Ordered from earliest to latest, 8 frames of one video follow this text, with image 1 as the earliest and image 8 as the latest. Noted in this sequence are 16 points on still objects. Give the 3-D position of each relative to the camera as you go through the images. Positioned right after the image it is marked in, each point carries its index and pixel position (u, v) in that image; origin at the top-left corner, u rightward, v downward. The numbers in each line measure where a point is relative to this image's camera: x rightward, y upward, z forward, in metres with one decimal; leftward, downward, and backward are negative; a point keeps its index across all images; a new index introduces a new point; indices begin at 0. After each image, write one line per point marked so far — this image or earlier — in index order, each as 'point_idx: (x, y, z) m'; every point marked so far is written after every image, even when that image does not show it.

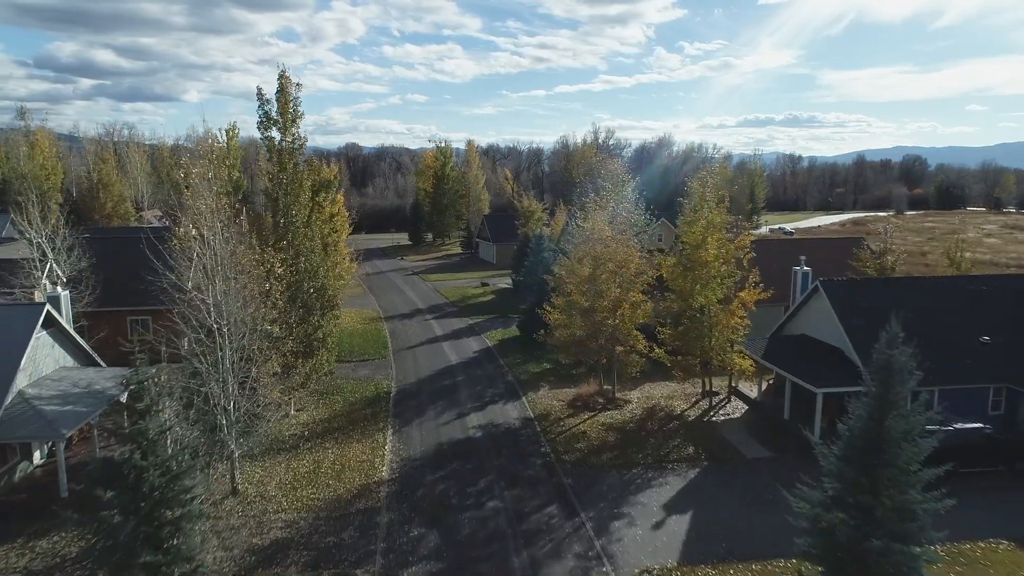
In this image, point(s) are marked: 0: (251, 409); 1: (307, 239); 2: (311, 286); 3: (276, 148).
0: (-5.4, -2.5, +15.4) m
1: (-5.4, +1.2, +19.2) m
2: (-5.2, 0.0, +19.2) m
3: (-6.1, +3.6, +19.2) m
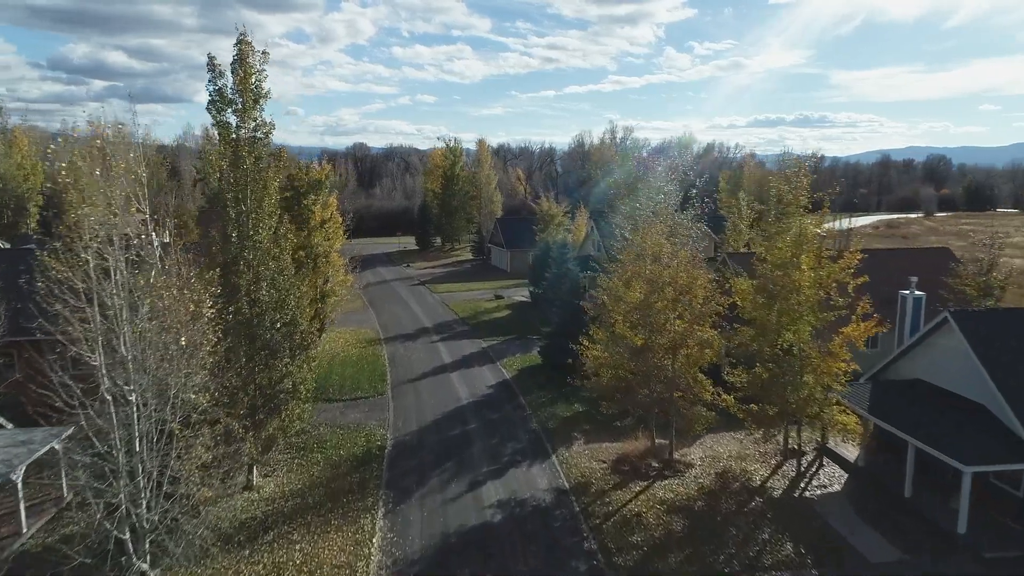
0: (-4.9, -3.2, +10.6) m
1: (-4.8, +0.6, +14.5) m
2: (-4.6, -0.6, +14.5) m
3: (-5.5, +3.0, +14.5) m
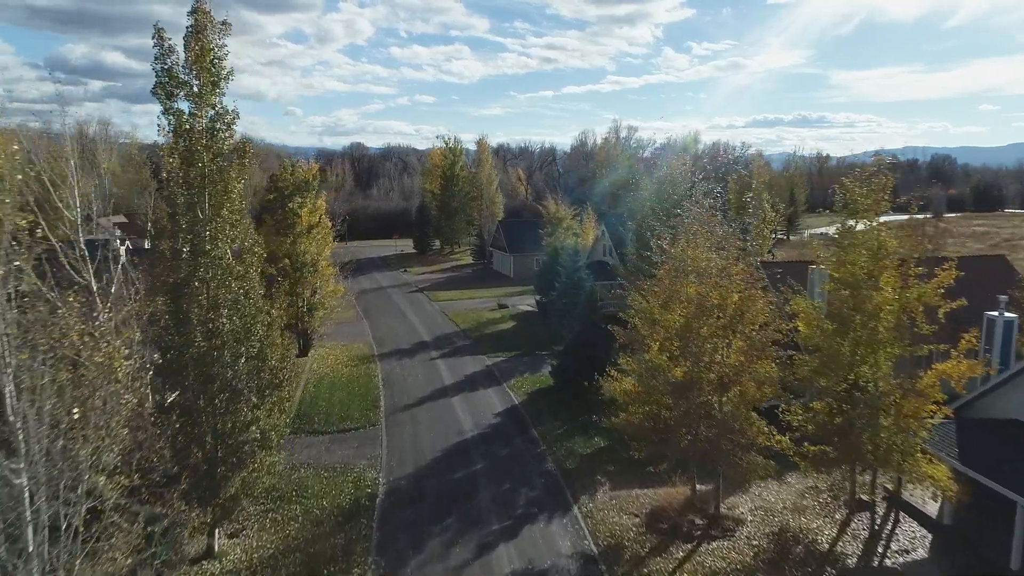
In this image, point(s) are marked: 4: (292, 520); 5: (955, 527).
0: (-4.6, -3.6, +7.9) m
1: (-4.5, +0.1, +11.7) m
2: (-4.3, -1.1, +11.7) m
3: (-5.2, +2.5, +11.7) m
4: (-4.3, -4.5, +14.3) m
5: (+8.2, -4.4, +13.6) m
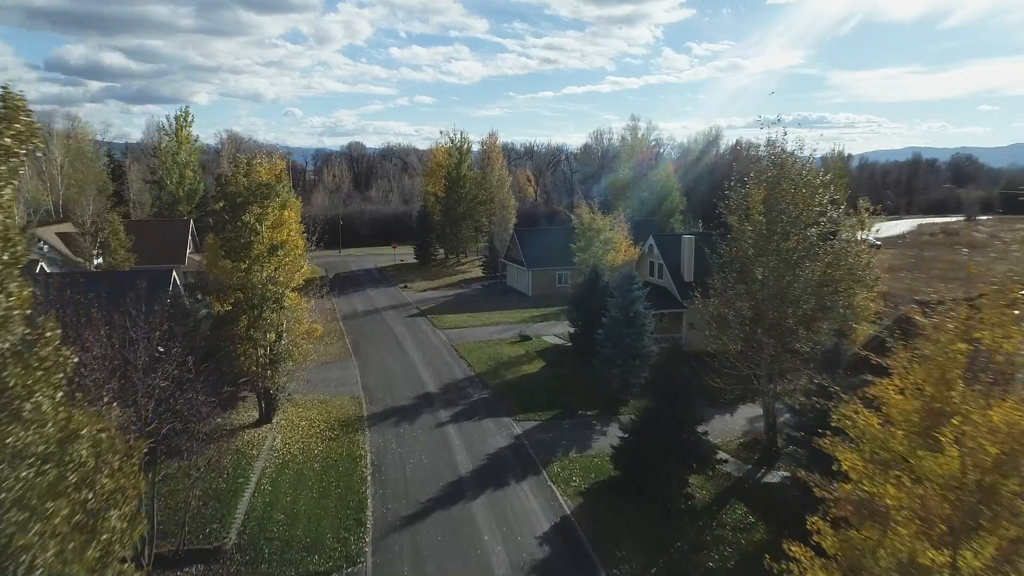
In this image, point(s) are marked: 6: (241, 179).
0: (-3.6, -4.7, +0.8) m
1: (-3.5, -1.0, +4.7) m
2: (-3.3, -2.1, +4.6) m
3: (-4.2, +1.4, +4.7) m
4: (-3.3, -5.5, +7.2) m
5: (+9.2, -5.5, +6.5) m
6: (-6.7, +2.7, +18.2) m
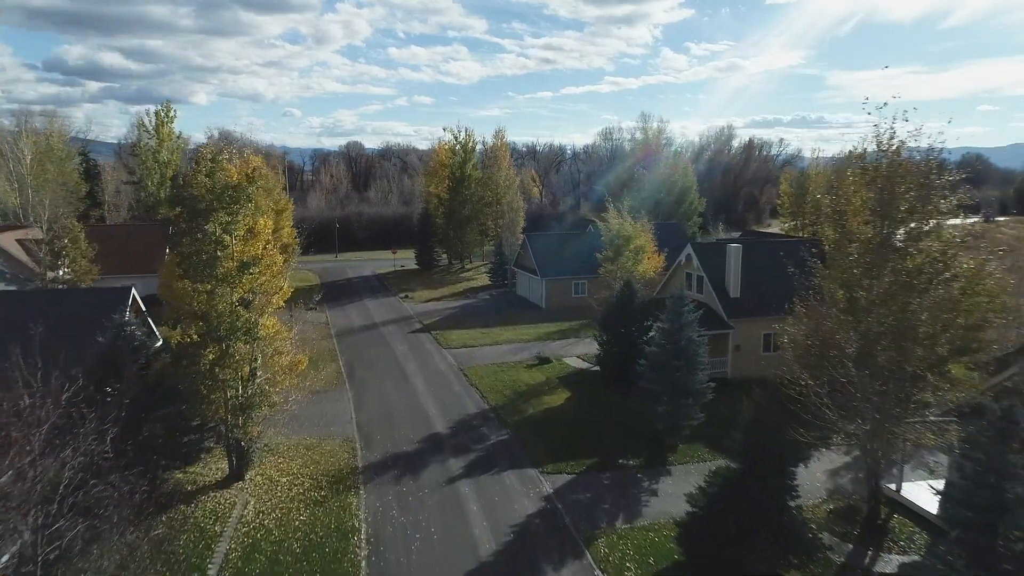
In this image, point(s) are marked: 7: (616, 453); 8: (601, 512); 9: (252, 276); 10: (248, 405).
0: (-2.9, -5.3, -2.9) m
1: (-2.9, -1.5, +1.0) m
2: (-2.7, -2.7, +0.9) m
3: (-3.6, +0.9, +1.0) m
4: (-2.6, -6.1, +3.5) m
5: (+9.8, -6.0, +2.8) m
6: (-6.1, +2.1, +14.5) m
7: (+2.4, -3.9, +18.1) m
8: (+1.8, -4.4, +14.7) m
9: (-5.4, +0.3, +15.2) m
10: (-5.5, -2.5, +15.4) m
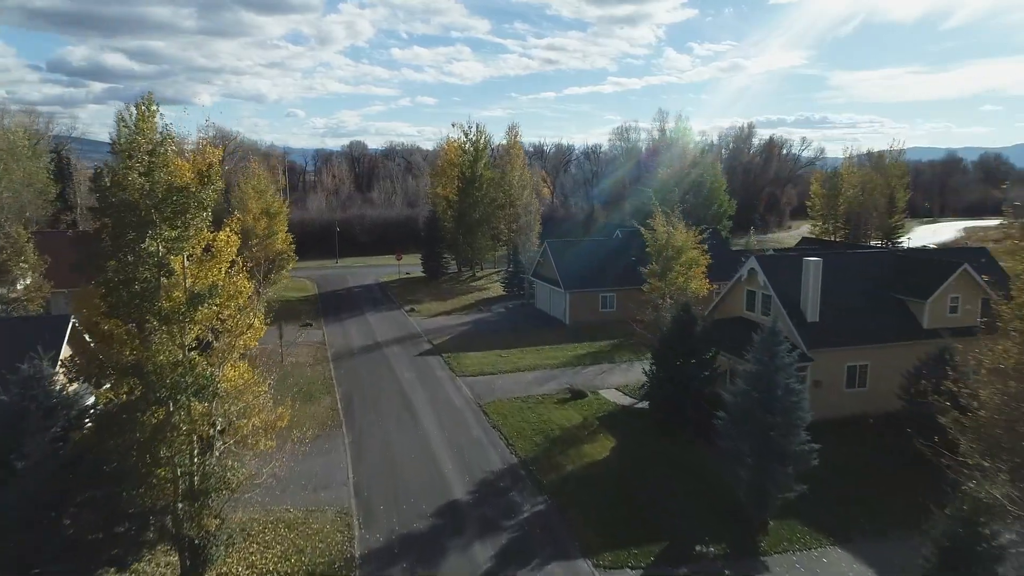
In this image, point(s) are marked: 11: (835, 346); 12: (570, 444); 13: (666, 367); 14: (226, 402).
0: (-2.2, -5.8, -7.0) m
1: (-2.1, -2.1, -3.1) m
2: (-2.0, -3.3, -3.2) m
3: (-2.9, +0.3, -3.1) m
4: (-1.9, -6.7, -0.6) m
5: (+10.5, -6.6, -1.3) m
6: (-5.3, +1.5, +10.4) m
7: (+3.2, -4.5, +13.9) m
8: (+2.6, -5.0, +10.6) m
9: (-4.6, -0.3, +11.1) m
10: (-4.8, -3.1, +11.4) m
11: (+8.4, -1.5, +19.0) m
12: (+1.5, -3.9, +18.5) m
13: (+3.9, -2.1, +18.8) m
14: (-4.5, -1.8, +11.6) m
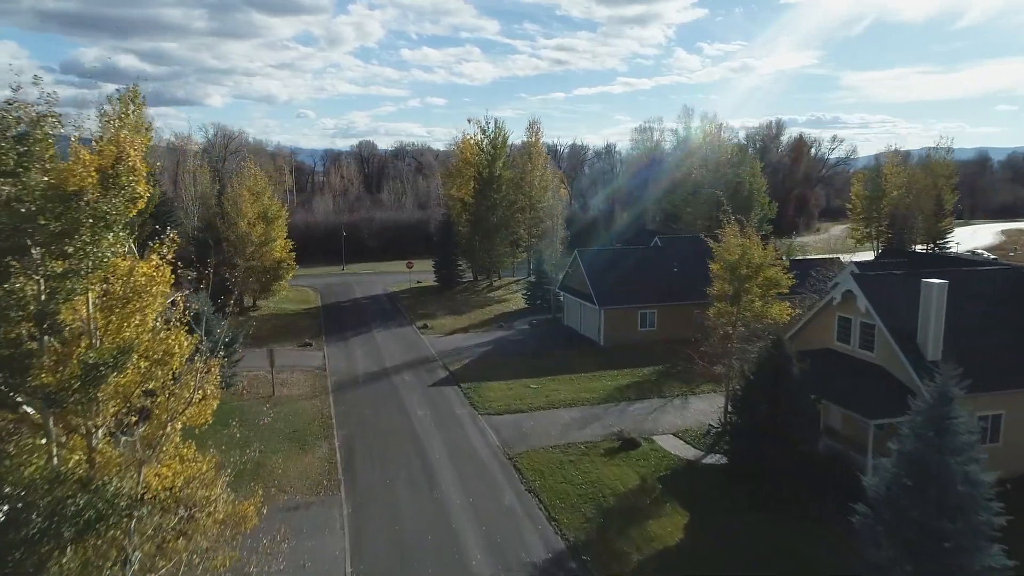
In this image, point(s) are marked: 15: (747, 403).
0: (-1.7, -6.4, -11.0) m
1: (-1.5, -2.7, -7.1) m
2: (-1.4, -3.9, -7.2) m
3: (-2.3, -0.3, -7.1) m
4: (-1.3, -7.3, -4.6) m
5: (+11.1, -7.2, -5.5) m
6: (-4.6, +0.9, +6.5) m
7: (+4.0, -5.1, +9.9) m
8: (+3.3, -5.7, +6.5) m
9: (-3.8, -0.9, +7.2) m
10: (-4.0, -3.7, +7.4) m
11: (+9.2, -2.1, +14.9) m
12: (+2.3, -4.5, +14.5) m
13: (+4.8, -2.7, +14.7) m
14: (-3.7, -2.4, +7.7) m
15: (+4.8, -2.7, +14.8) m
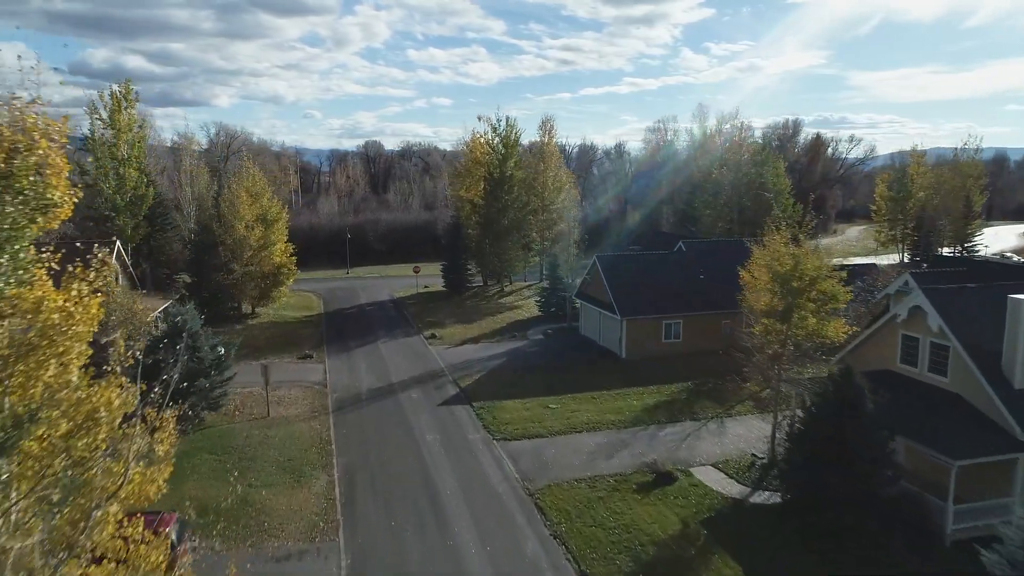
0: (-1.5, -6.7, -13.0) m
1: (-1.3, -3.0, -9.1) m
2: (-1.1, -4.2, -9.2) m
3: (-2.0, -0.6, -9.1) m
4: (-1.0, -7.6, -6.6) m
5: (+11.4, -7.5, -7.6) m
6: (-4.2, +0.6, +4.5) m
7: (+4.4, -5.4, +7.8) m
8: (+3.7, -6.0, +4.5) m
9: (-3.4, -1.2, +5.2) m
10: (-3.6, -4.0, +5.4) m
11: (+9.6, -2.4, +12.8) m
12: (+2.7, -4.8, +12.4) m
13: (+5.2, -3.0, +12.7) m
14: (-3.4, -2.7, +5.7) m
15: (+5.2, -3.0, +12.8) m
